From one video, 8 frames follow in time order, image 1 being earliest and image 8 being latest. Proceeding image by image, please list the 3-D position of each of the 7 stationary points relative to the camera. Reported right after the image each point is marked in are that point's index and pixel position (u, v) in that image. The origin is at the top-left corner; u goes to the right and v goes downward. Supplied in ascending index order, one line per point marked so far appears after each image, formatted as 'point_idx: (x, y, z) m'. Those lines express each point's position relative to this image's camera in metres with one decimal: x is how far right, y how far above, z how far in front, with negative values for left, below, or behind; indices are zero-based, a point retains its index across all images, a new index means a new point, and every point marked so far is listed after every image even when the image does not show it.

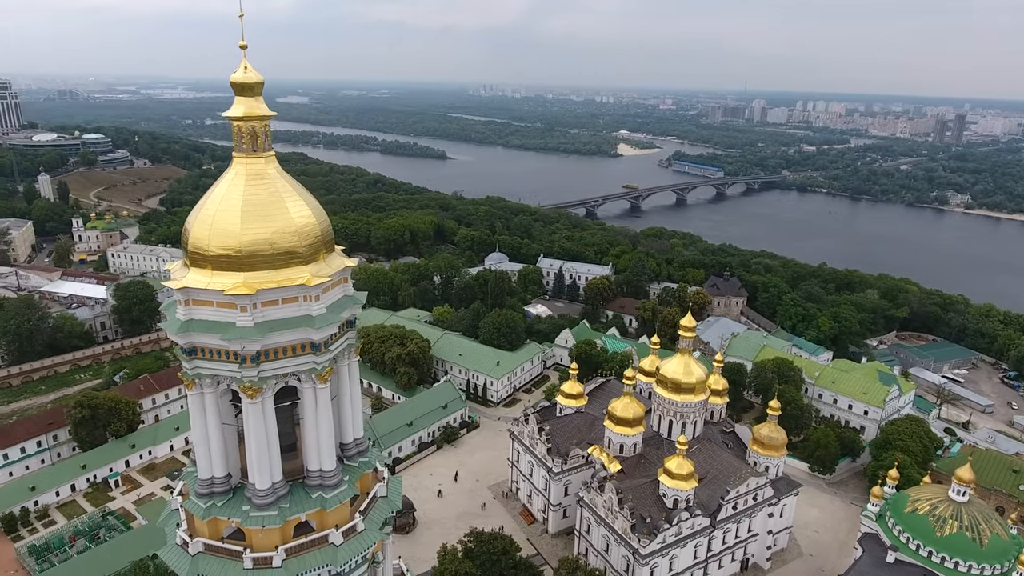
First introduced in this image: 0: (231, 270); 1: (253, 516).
0: (-5.2, +0.3, +12.0) m
1: (-5.2, -4.6, +13.1) m
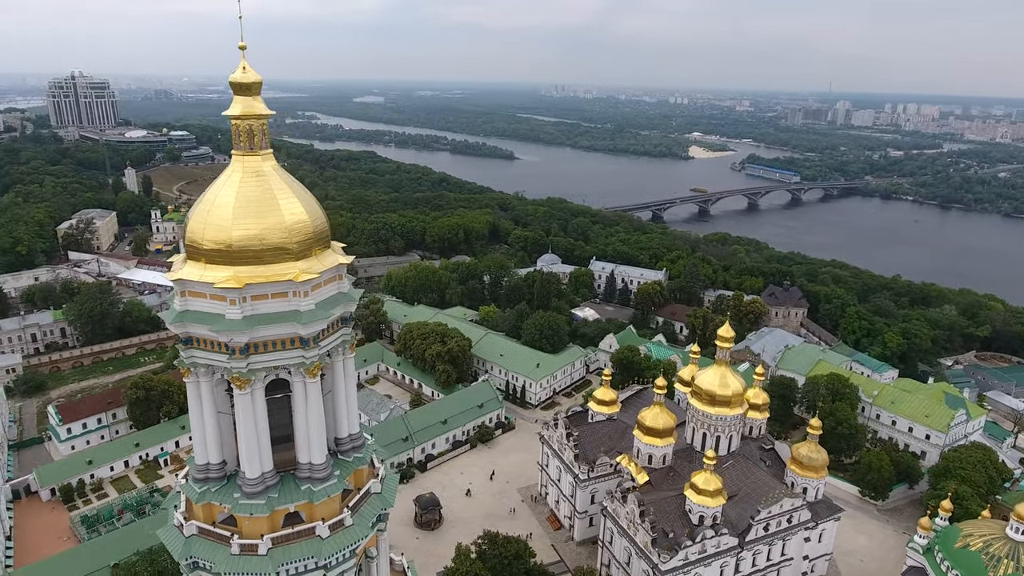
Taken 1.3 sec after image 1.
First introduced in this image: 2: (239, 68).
0: (-5.5, +0.5, +12.4) m
1: (-5.6, -4.4, +13.4) m
2: (-5.3, +4.3, +12.7) m
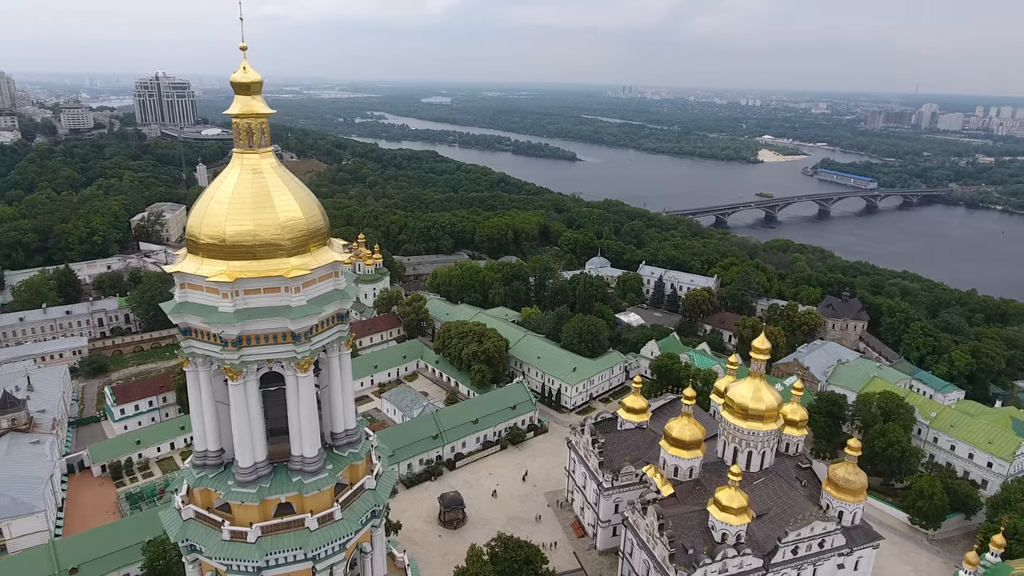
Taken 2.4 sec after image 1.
0: (-5.8, +0.6, +12.8) m
1: (-5.9, -4.3, +13.8) m
2: (-5.5, +4.4, +13.0) m
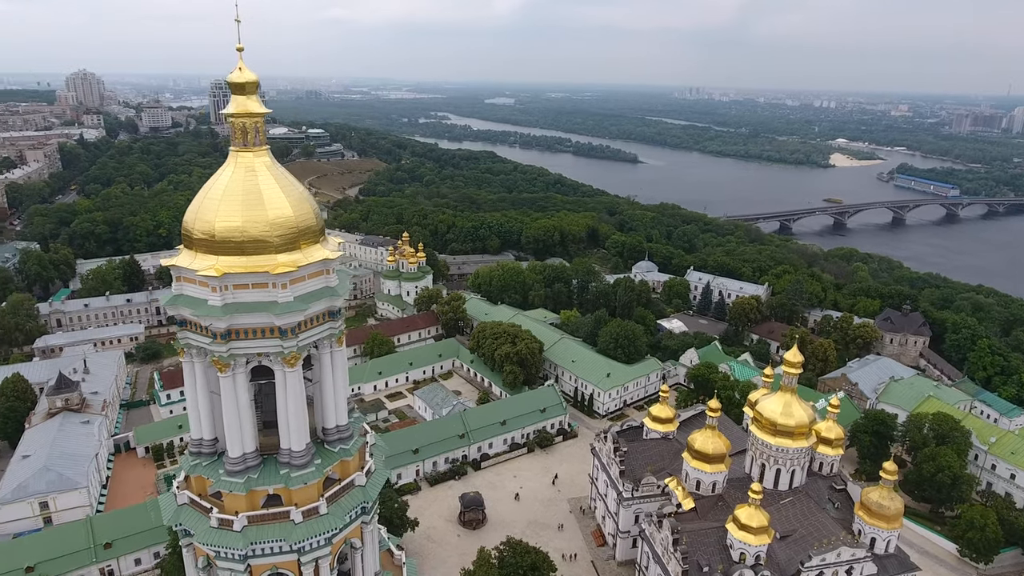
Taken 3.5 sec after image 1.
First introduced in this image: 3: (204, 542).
0: (-6.1, +0.7, +13.2) m
1: (-6.3, -4.2, +14.2) m
2: (-5.7, +4.5, +13.4) m
3: (-6.7, -5.5, +14.1) m
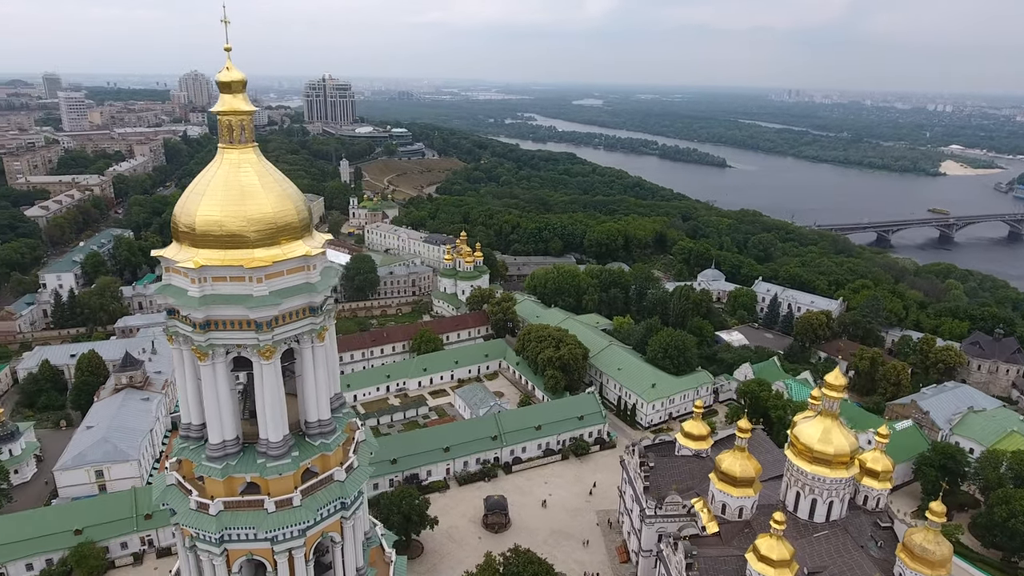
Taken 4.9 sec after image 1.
0: (-6.8, +0.9, +13.7) m
1: (-7.0, -4.0, +14.7) m
2: (-6.1, +4.7, +13.8) m
3: (-7.4, -5.3, +14.6) m
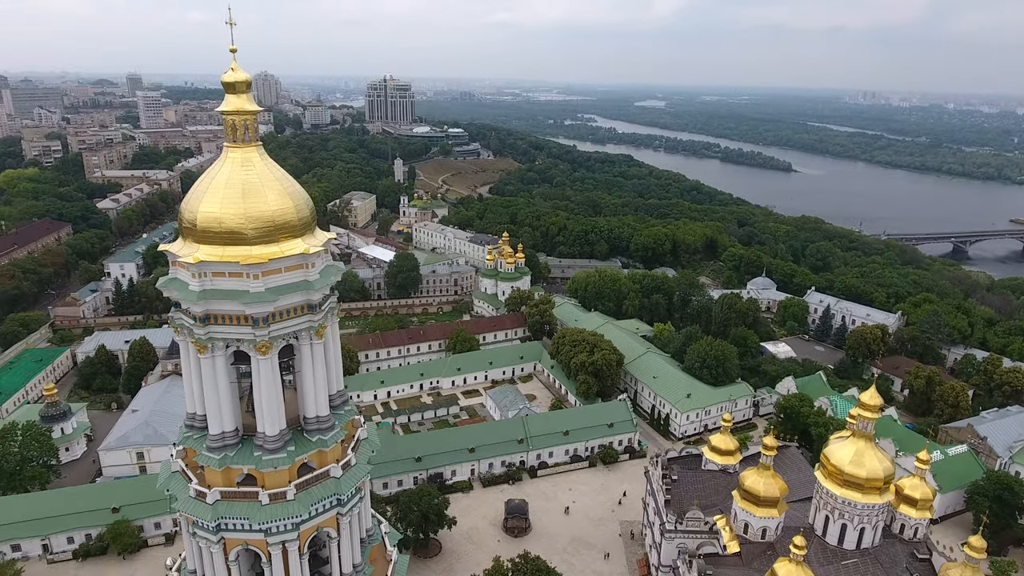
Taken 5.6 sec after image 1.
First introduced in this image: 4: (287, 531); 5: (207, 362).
0: (-6.9, +1.0, +14.1) m
1: (-7.2, -3.9, +15.1) m
2: (-6.1, +4.8, +14.1) m
3: (-7.6, -5.1, +15.1) m
4: (-5.3, -5.7, +15.2) m
5: (-6.8, -1.7, +14.6) m
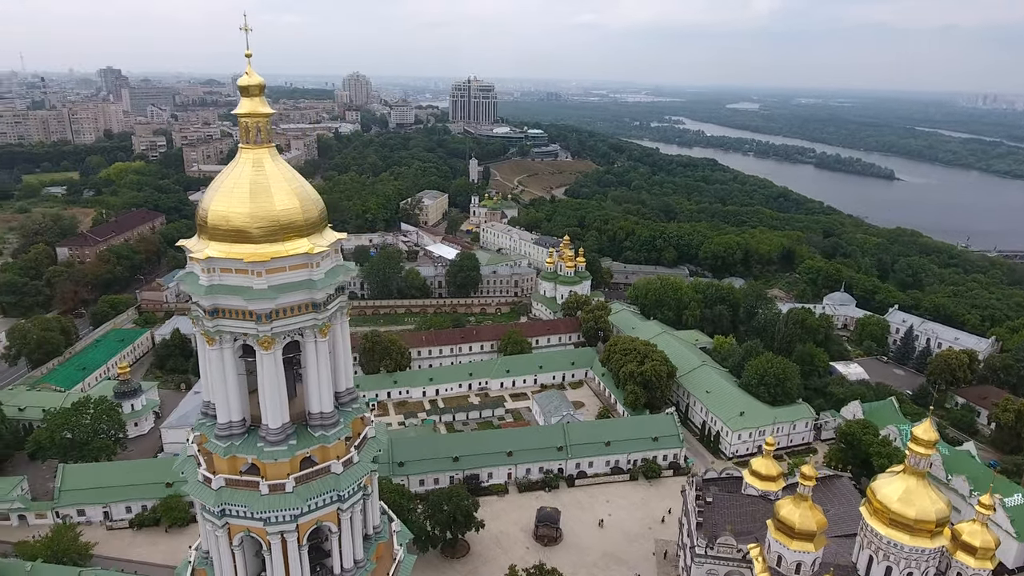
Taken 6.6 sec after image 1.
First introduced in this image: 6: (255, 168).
0: (-6.9, +1.1, +14.7) m
1: (-7.3, -3.7, +15.8) m
2: (-6.0, +4.9, +14.6) m
3: (-7.8, -5.0, +15.8) m
4: (-5.5, -5.6, +15.6) m
5: (-6.9, -1.6, +15.2) m
6: (-5.8, +2.7, +14.5) m
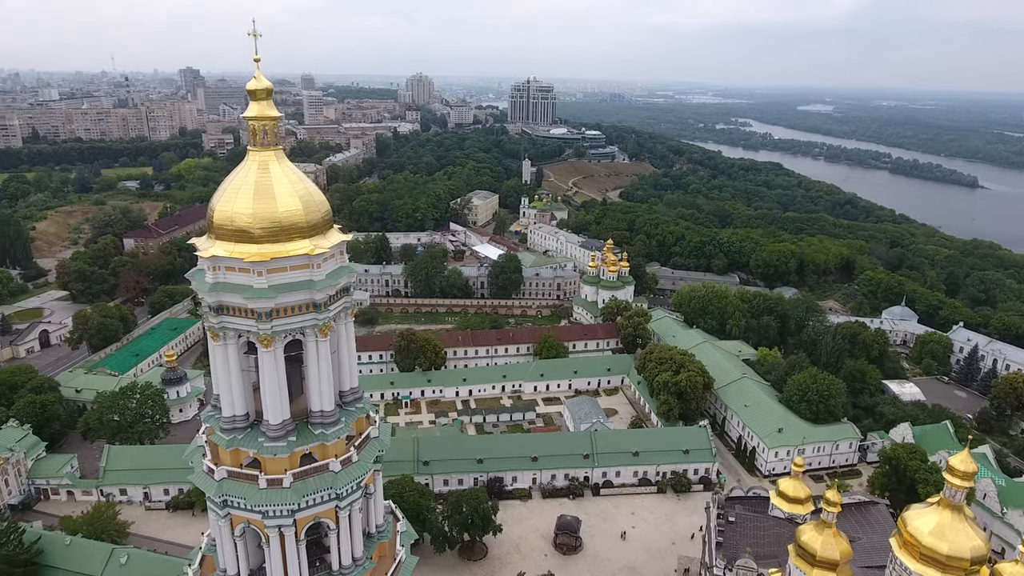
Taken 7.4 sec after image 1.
0: (-7.0, +1.2, +15.1) m
1: (-7.4, -3.7, +16.2) m
2: (-5.9, +4.9, +15.0) m
3: (-7.9, -4.9, +16.3) m
4: (-5.6, -5.6, +15.9) m
5: (-7.0, -1.5, +15.6) m
6: (-5.8, +2.7, +14.9) m
